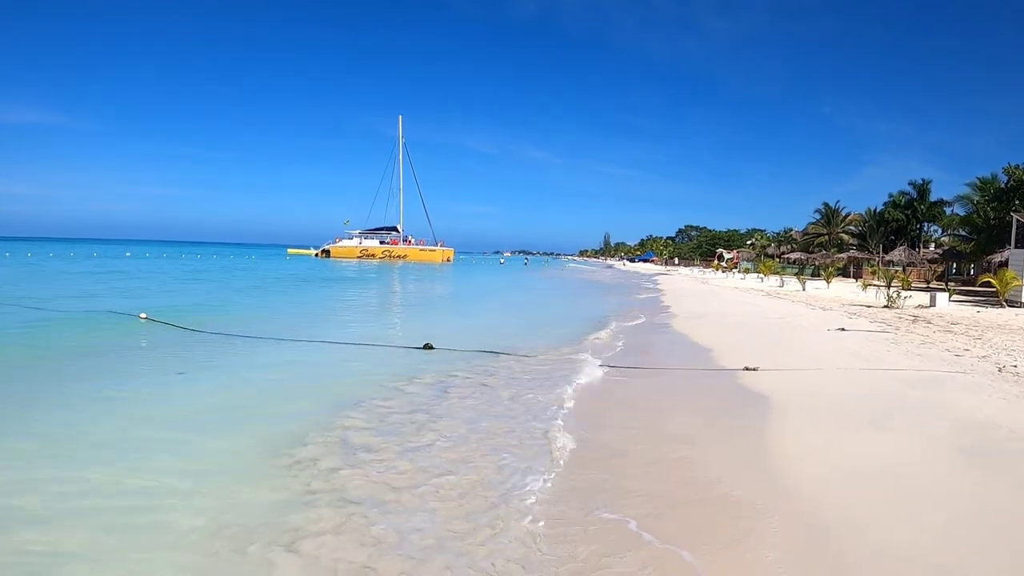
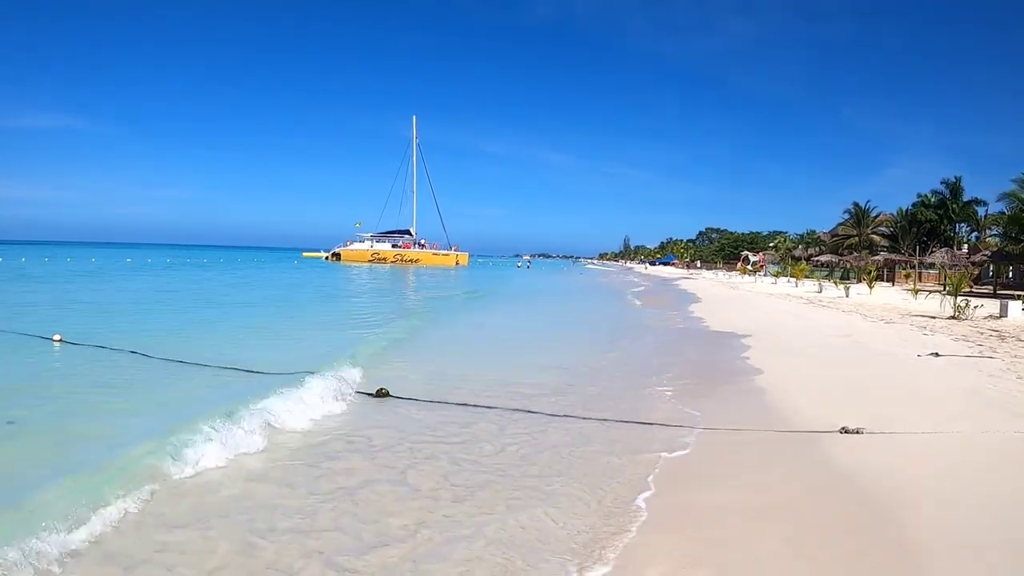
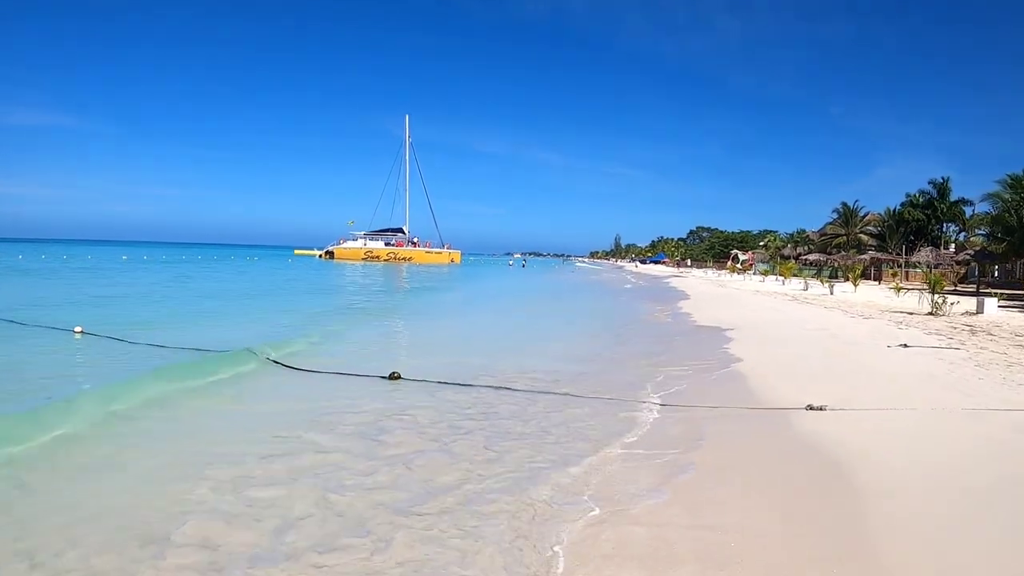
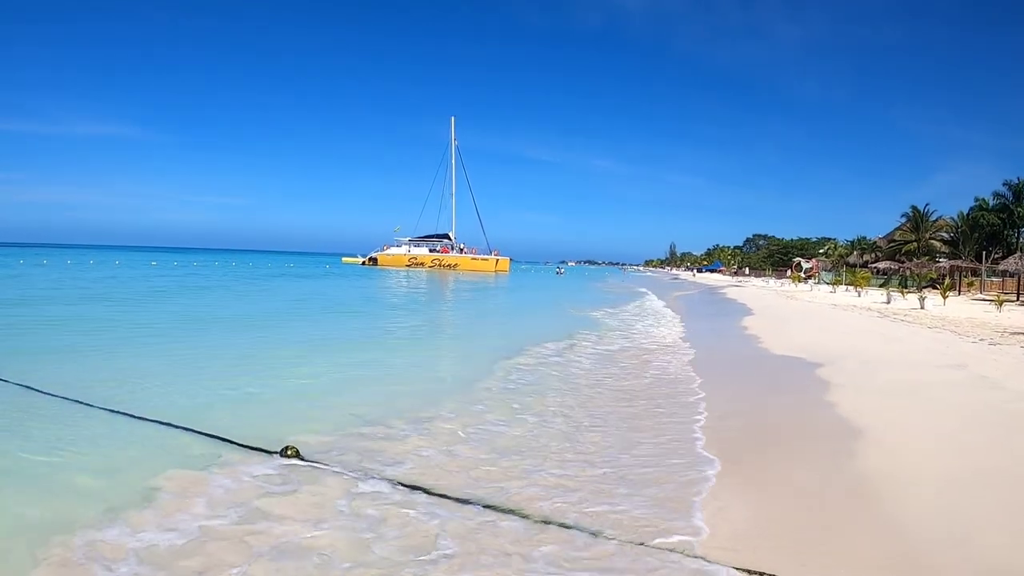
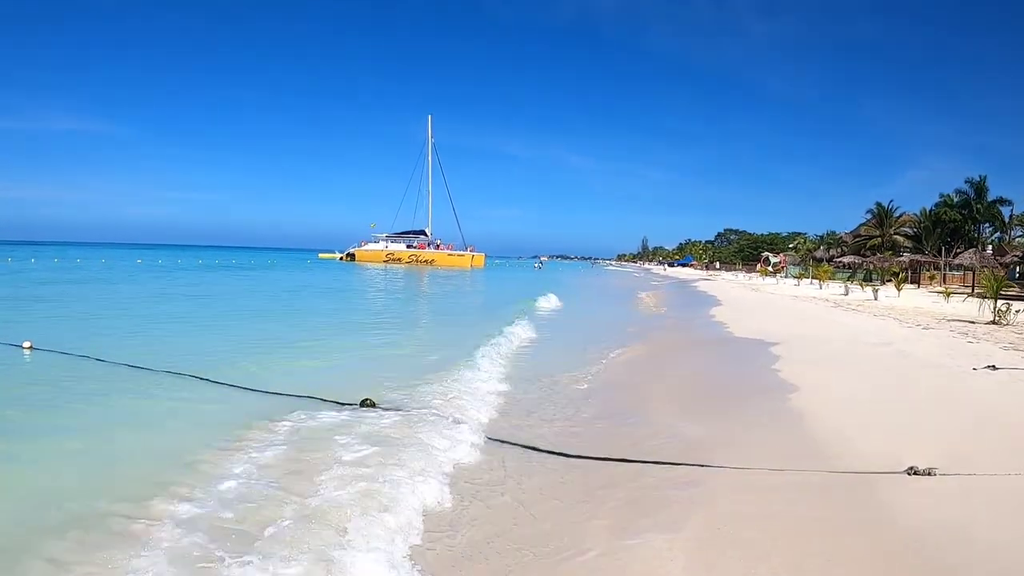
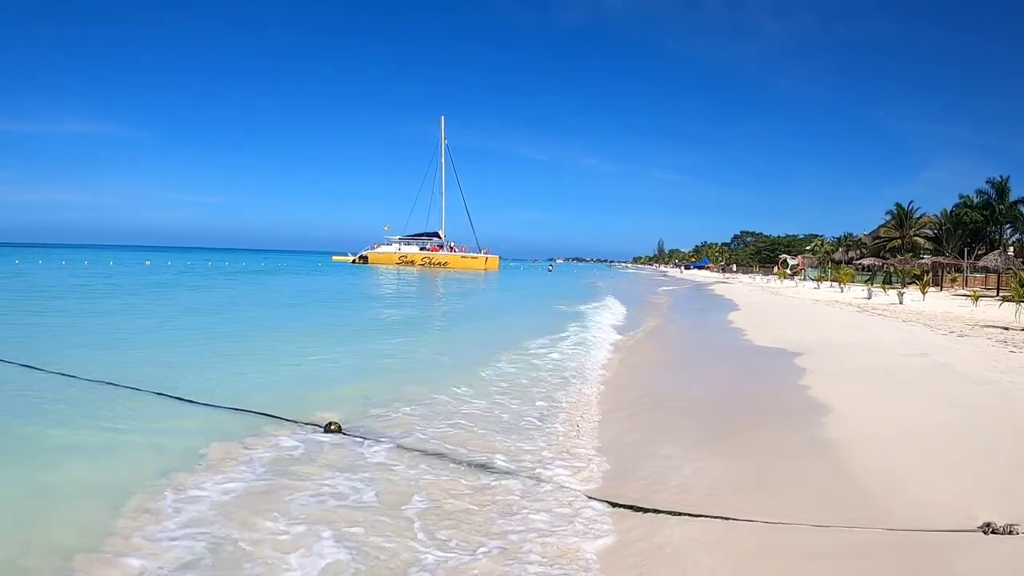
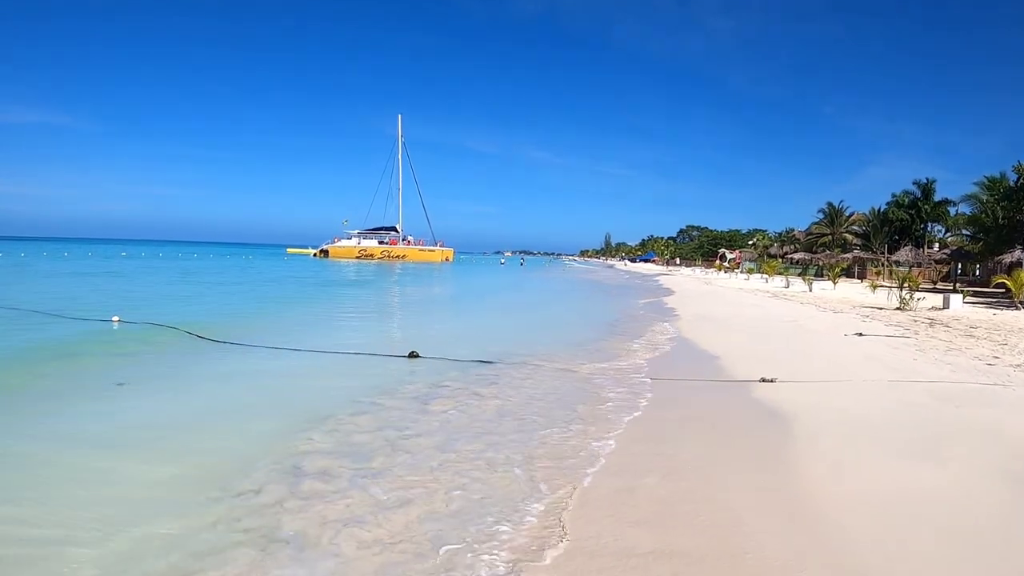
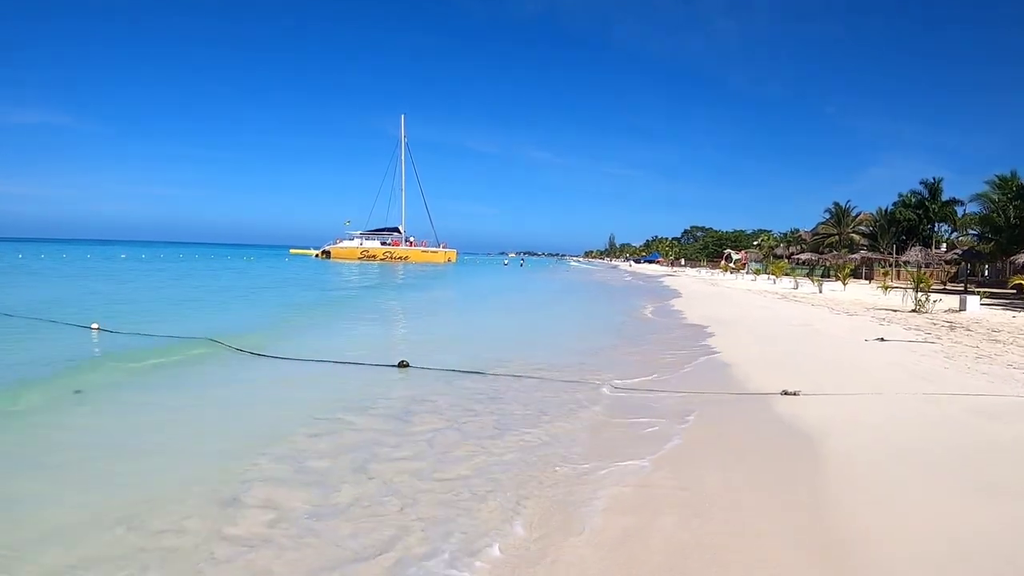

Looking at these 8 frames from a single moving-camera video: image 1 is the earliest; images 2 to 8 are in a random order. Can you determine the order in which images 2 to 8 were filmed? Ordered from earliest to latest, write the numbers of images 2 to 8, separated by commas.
7, 8, 3, 2, 5, 6, 4
